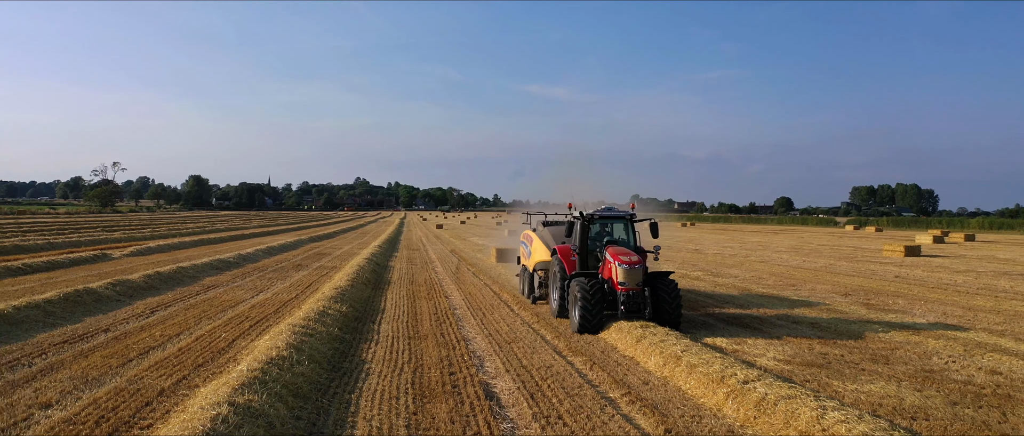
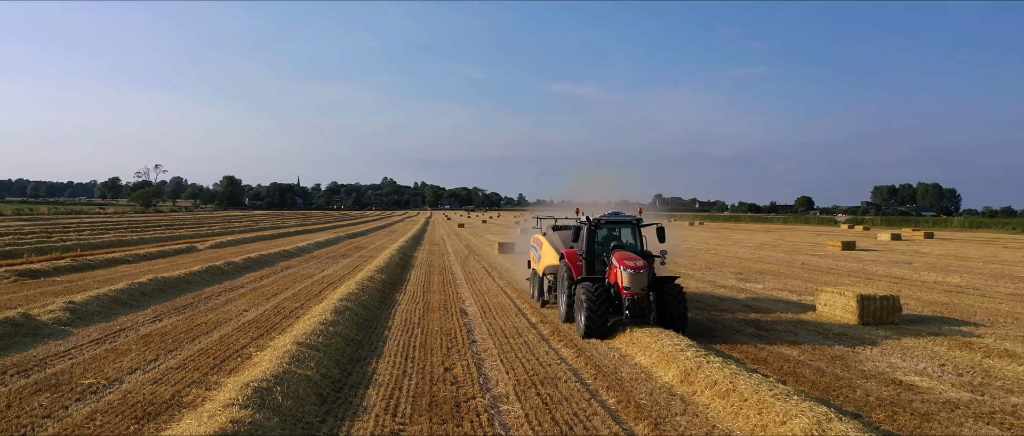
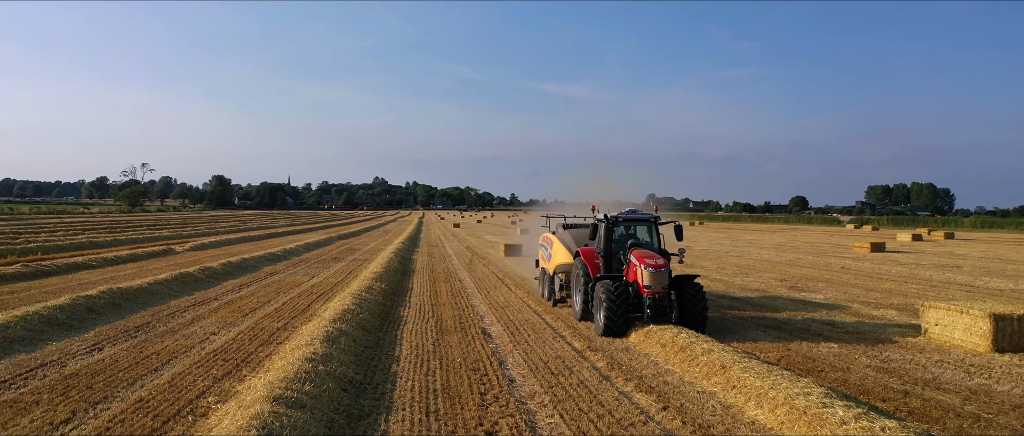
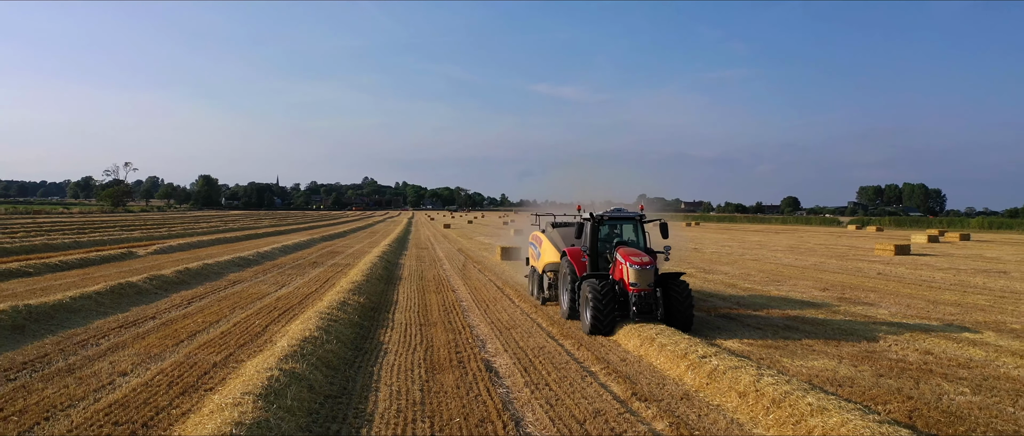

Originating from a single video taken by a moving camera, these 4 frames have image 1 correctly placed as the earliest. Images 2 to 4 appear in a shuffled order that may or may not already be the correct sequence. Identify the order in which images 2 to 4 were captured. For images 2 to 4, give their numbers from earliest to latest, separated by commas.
4, 3, 2
